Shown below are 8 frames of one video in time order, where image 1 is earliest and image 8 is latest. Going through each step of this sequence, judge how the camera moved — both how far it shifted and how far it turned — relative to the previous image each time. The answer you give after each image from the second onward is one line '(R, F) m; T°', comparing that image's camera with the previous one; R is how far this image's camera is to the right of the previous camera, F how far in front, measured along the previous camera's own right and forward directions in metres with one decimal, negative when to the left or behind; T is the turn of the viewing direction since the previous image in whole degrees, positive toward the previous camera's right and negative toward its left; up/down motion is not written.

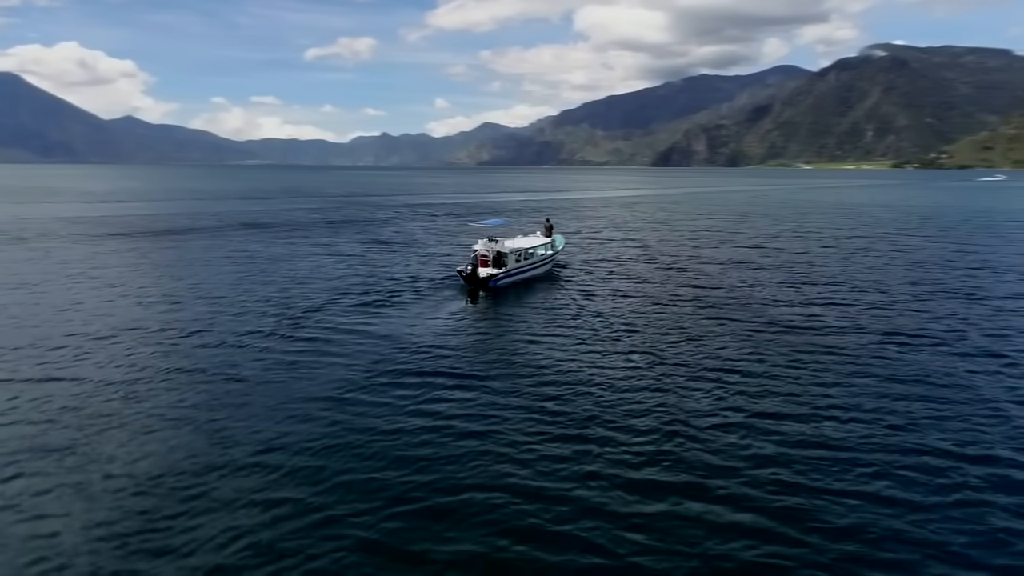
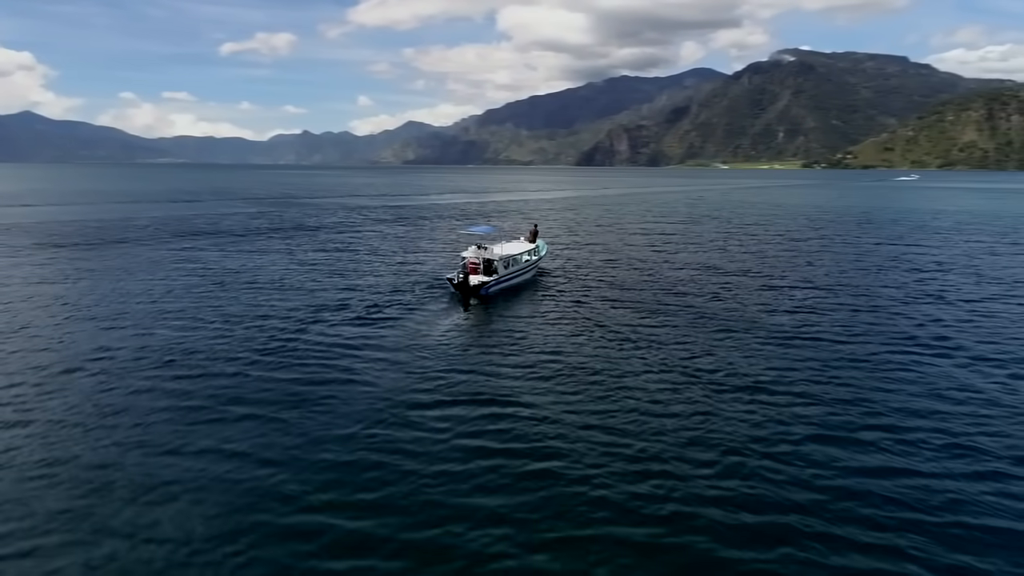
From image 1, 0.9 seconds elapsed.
(-4.3, +1.3) m; +6°
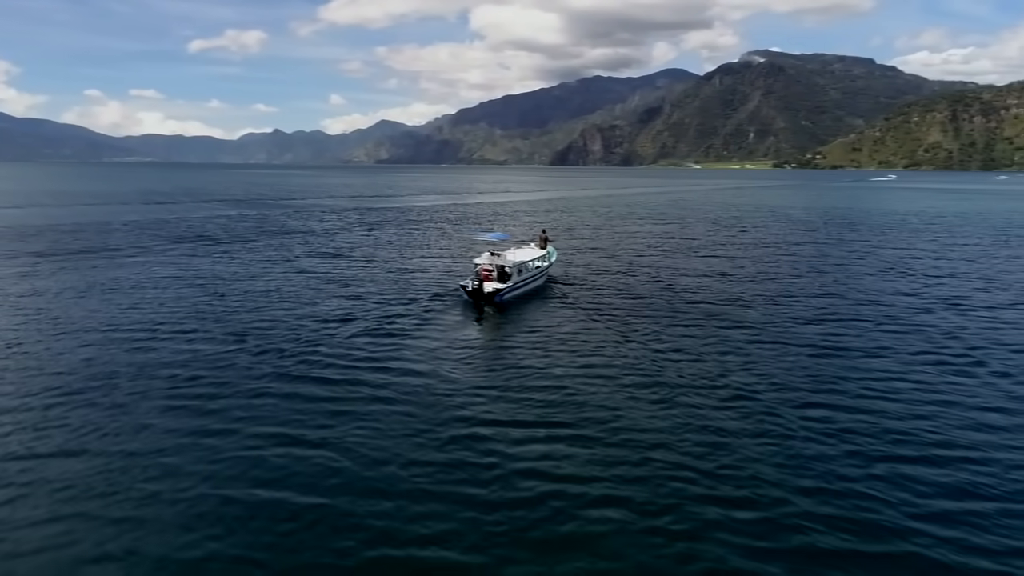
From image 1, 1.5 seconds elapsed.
(-2.7, +1.6) m; +2°
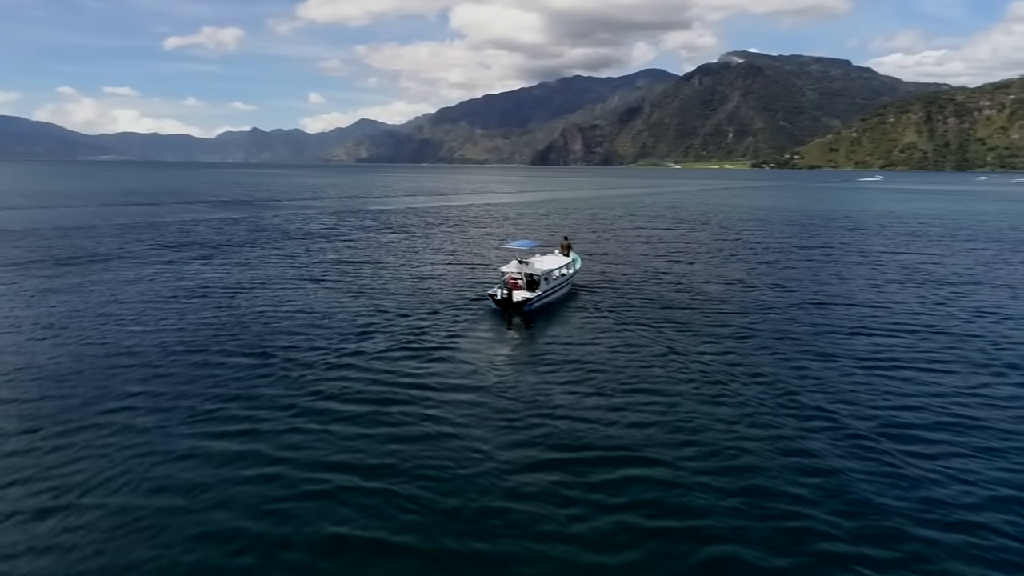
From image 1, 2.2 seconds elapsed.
(-3.2, +2.0) m; +2°
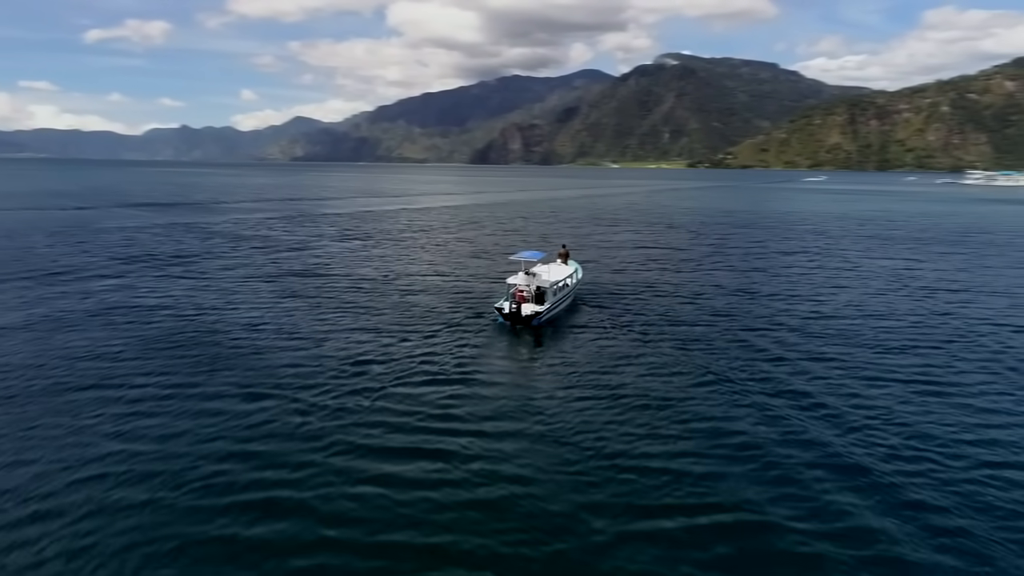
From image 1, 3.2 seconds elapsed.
(-4.3, +3.8) m; +5°
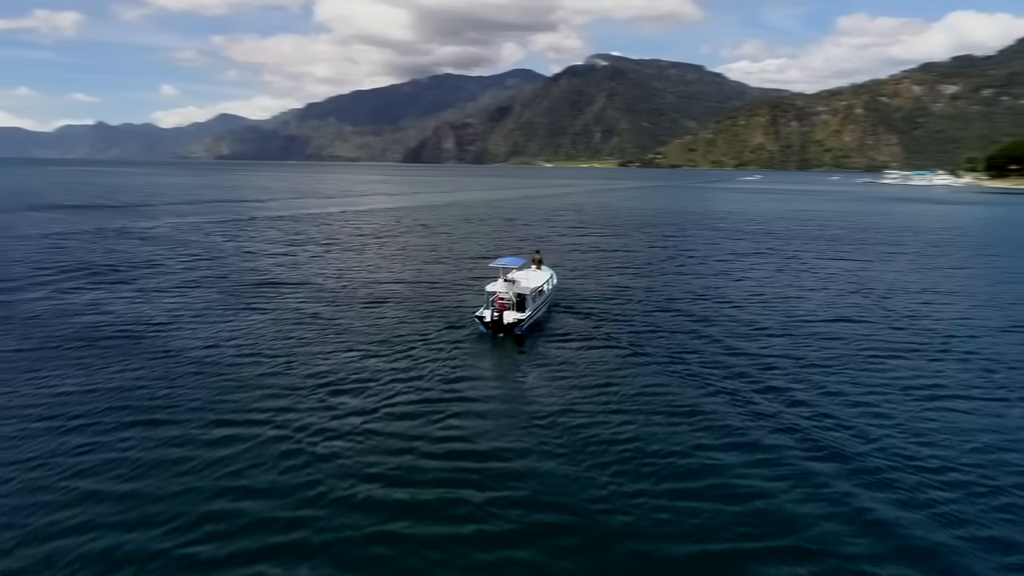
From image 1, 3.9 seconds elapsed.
(-2.9, +2.1) m; +5°
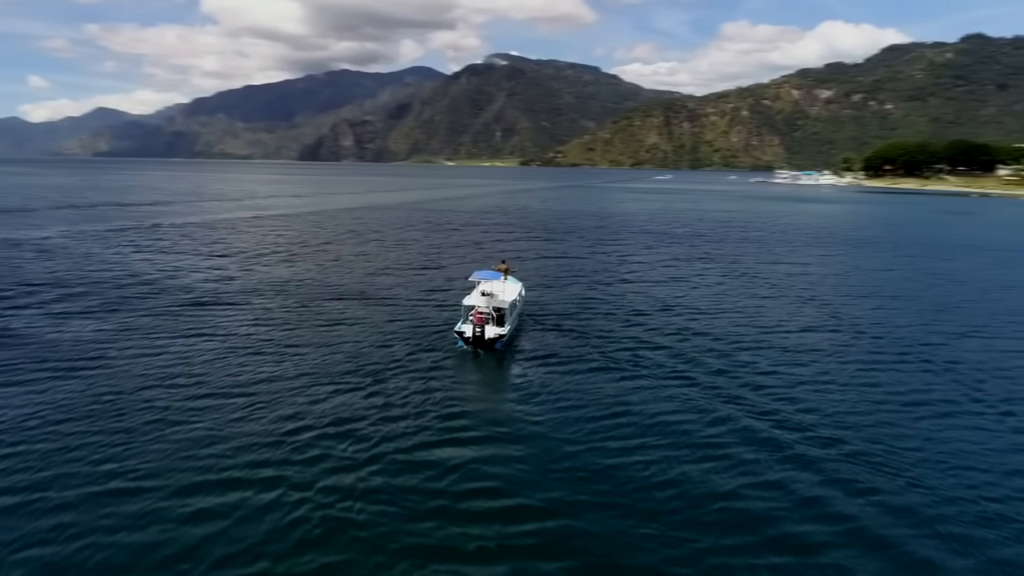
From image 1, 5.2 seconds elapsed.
(-4.8, +3.2) m; +8°
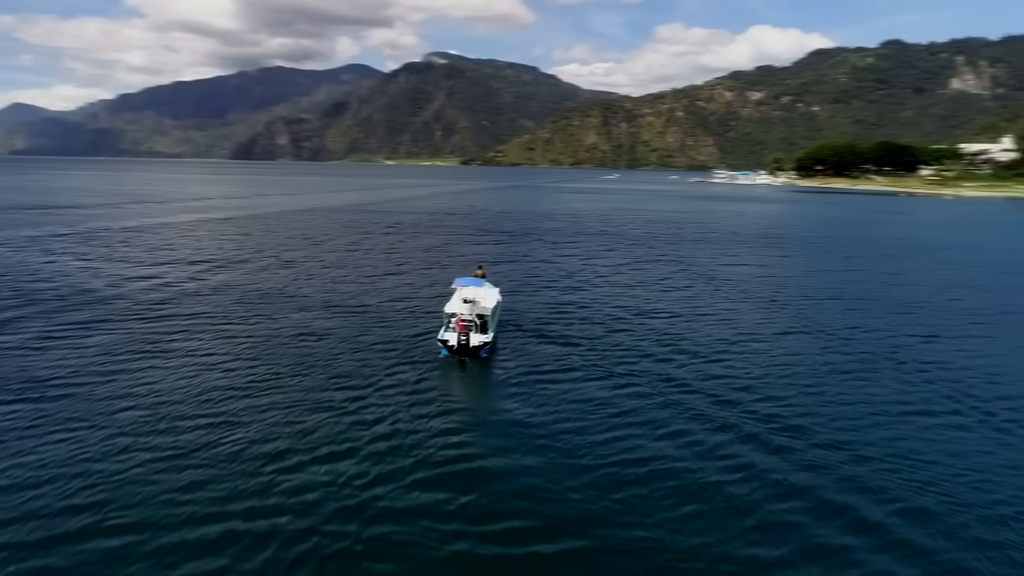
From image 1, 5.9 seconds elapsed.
(-2.7, +1.4) m; +5°
